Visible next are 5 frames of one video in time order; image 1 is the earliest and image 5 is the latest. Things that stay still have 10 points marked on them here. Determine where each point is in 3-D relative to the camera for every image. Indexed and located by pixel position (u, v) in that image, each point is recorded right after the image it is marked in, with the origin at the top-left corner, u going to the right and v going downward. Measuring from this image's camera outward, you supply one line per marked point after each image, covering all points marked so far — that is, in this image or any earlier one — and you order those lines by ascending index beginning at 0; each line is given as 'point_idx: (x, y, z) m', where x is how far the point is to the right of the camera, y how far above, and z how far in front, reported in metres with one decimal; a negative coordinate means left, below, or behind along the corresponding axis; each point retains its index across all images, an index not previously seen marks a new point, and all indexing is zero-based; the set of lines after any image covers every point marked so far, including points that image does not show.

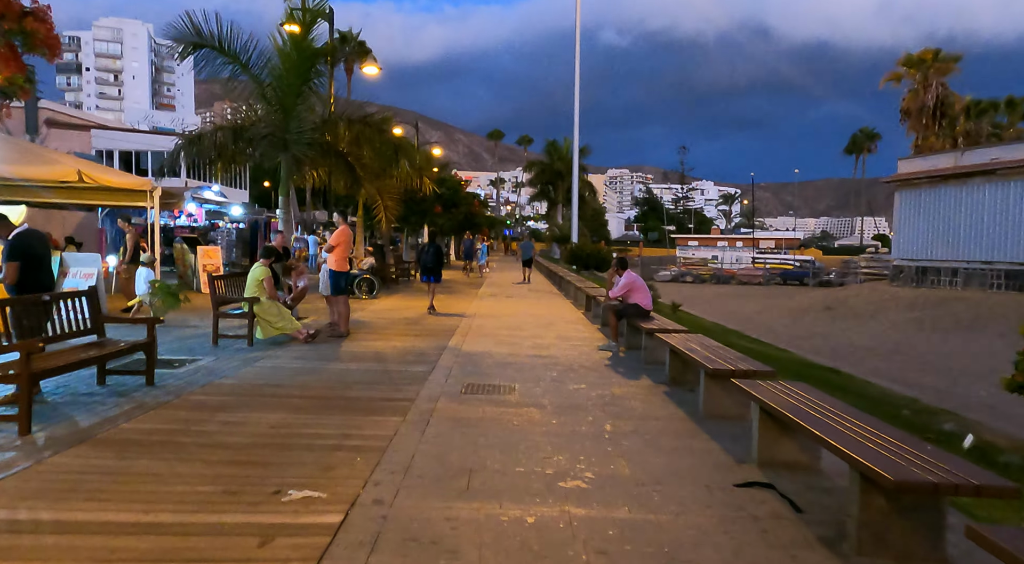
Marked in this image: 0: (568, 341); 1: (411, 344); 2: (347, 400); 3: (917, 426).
0: (+0.8, -0.9, +11.3) m
1: (-1.3, -0.9, +10.3) m
2: (-1.4, -1.0, +6.7) m
3: (+4.2, -1.5, +8.1) m
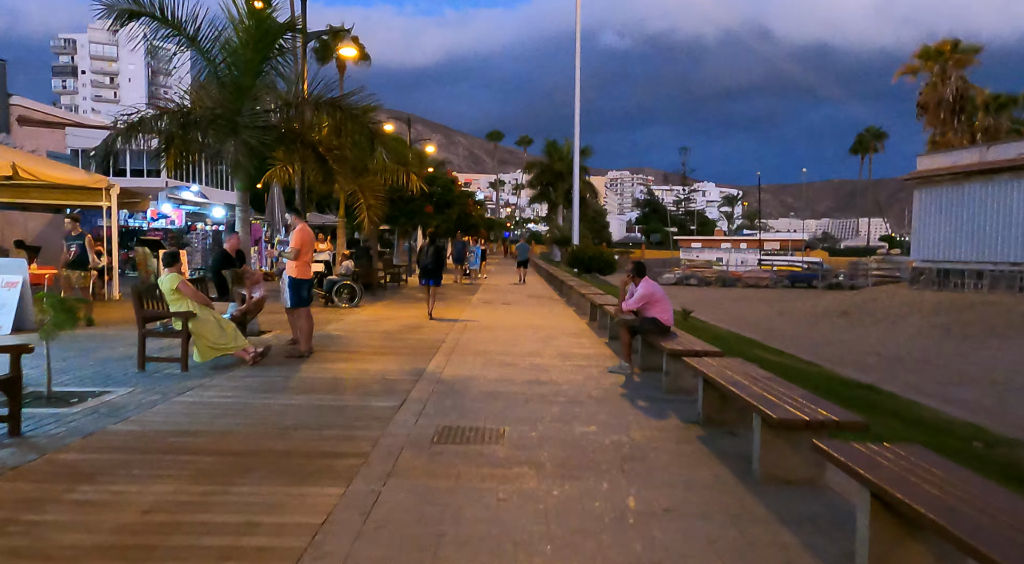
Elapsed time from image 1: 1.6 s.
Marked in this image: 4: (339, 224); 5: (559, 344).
0: (+0.7, -1.0, +9.6) m
1: (-1.4, -1.0, +8.6) m
2: (-1.5, -1.1, +4.9) m
3: (+4.2, -1.6, +6.4) m
4: (-4.1, +1.4, +18.3) m
5: (+0.7, -0.9, +11.1) m
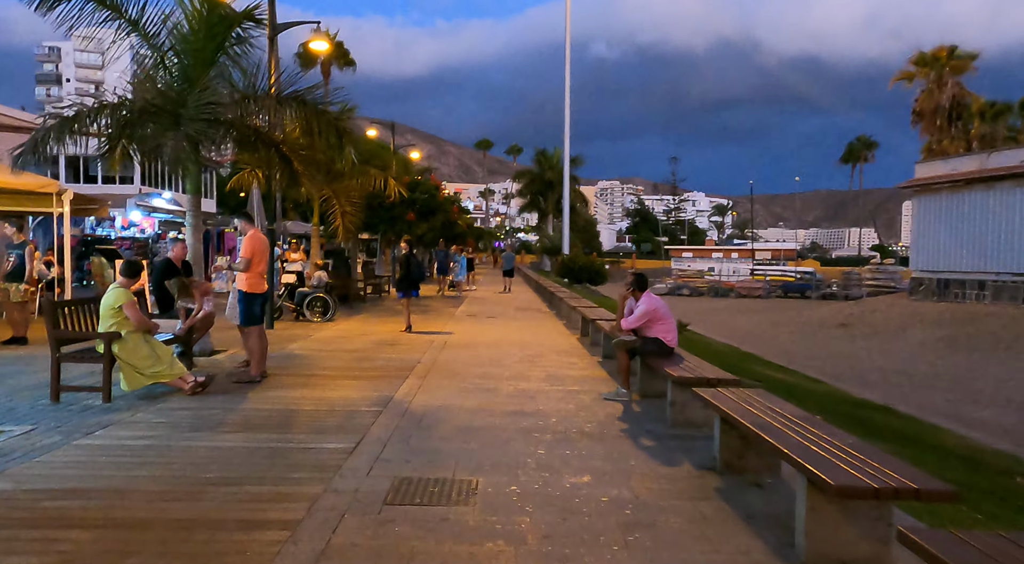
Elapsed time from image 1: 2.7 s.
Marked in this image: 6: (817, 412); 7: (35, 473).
0: (+0.5, -1.1, +8.5) m
1: (-1.6, -1.1, +7.5) m
2: (-1.6, -1.2, +3.8) m
3: (+4.0, -1.7, +5.3) m
4: (-4.4, +1.1, +17.2) m
5: (+0.5, -1.1, +10.0) m
6: (+3.6, -1.6, +9.2) m
7: (-2.8, -1.1, +4.6) m
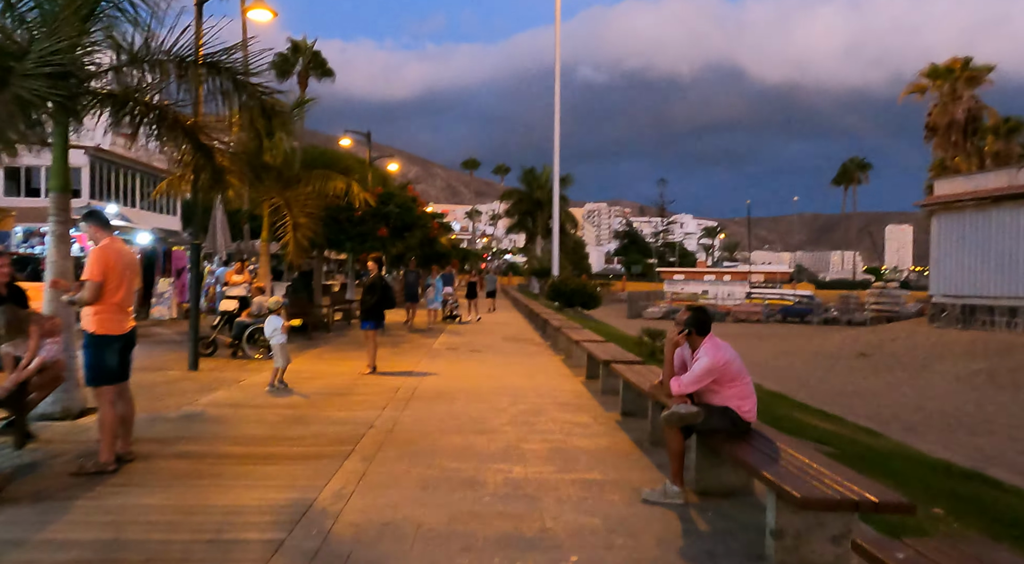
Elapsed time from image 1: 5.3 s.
0: (+0.4, -1.4, +5.7) m
1: (-1.6, -1.3, +4.7) m
2: (-1.6, -1.3, +1.0) m
3: (+4.0, -1.9, +2.6) m
4: (-4.7, +0.6, +14.4) m
5: (+0.4, -1.4, +7.3) m
6: (+3.5, -1.9, +6.5) m
7: (-2.8, -1.3, +1.9) m
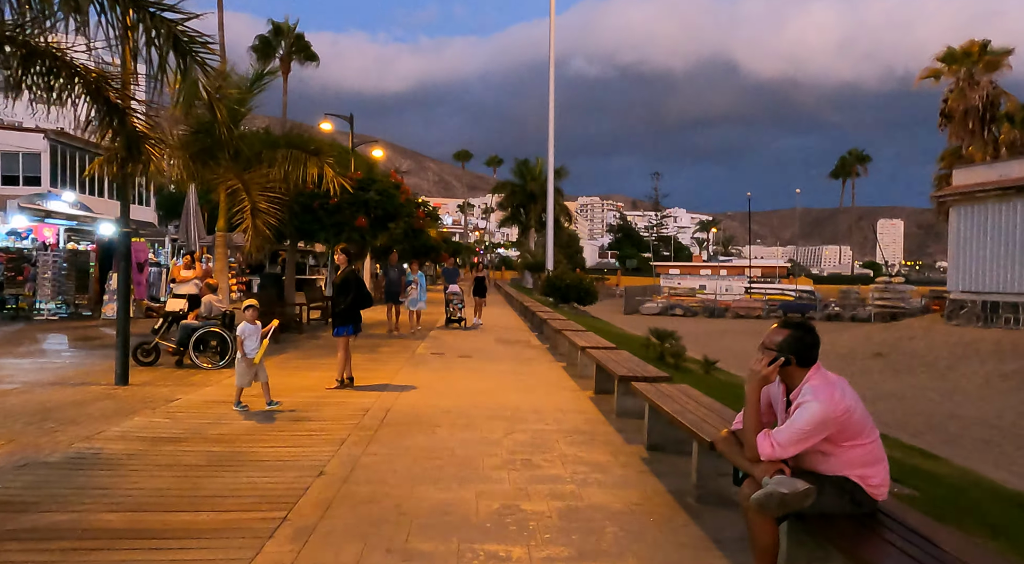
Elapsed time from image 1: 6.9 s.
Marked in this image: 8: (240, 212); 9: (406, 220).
0: (+0.4, -1.4, +4.0) m
1: (-1.6, -1.3, +2.9) m
2: (-1.6, -1.4, -0.8) m
3: (+4.0, -1.9, +0.9) m
4: (-4.7, +0.7, +12.6) m
5: (+0.3, -1.4, +5.5) m
6: (+3.5, -1.8, +4.8) m
7: (-2.8, -1.3, 0.0) m
8: (-4.4, +1.1, +12.6) m
9: (-2.6, +1.5, +18.9) m
